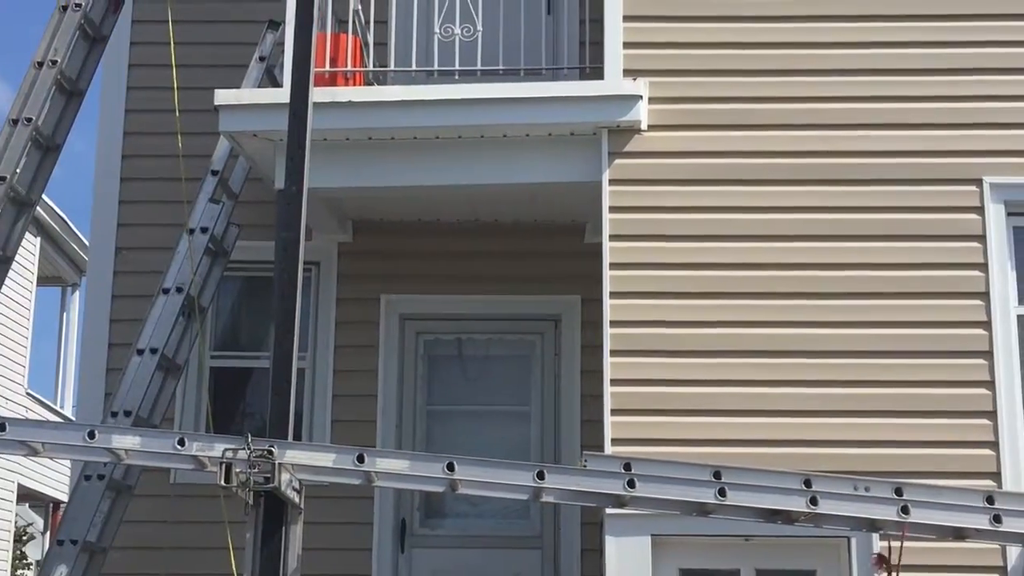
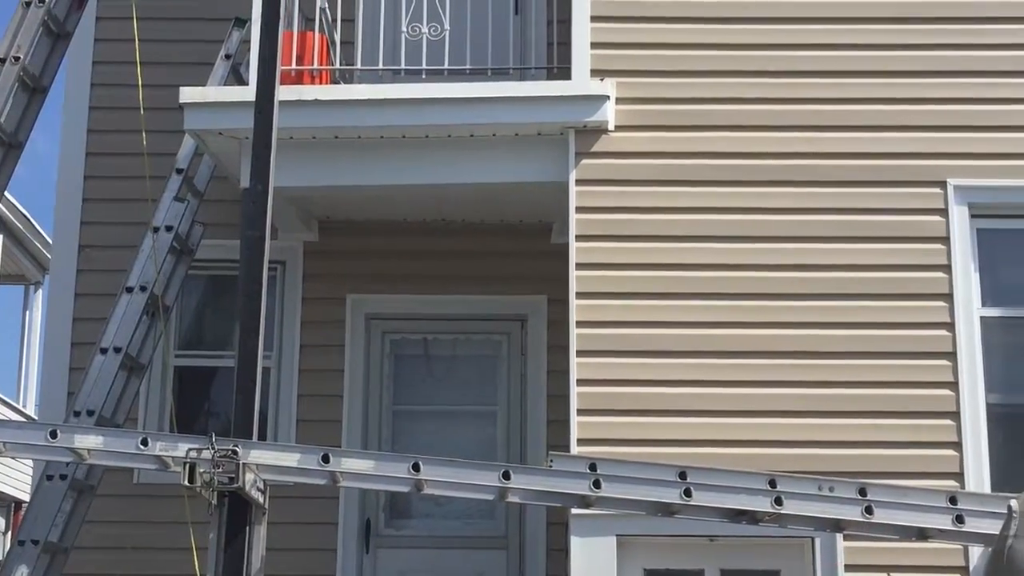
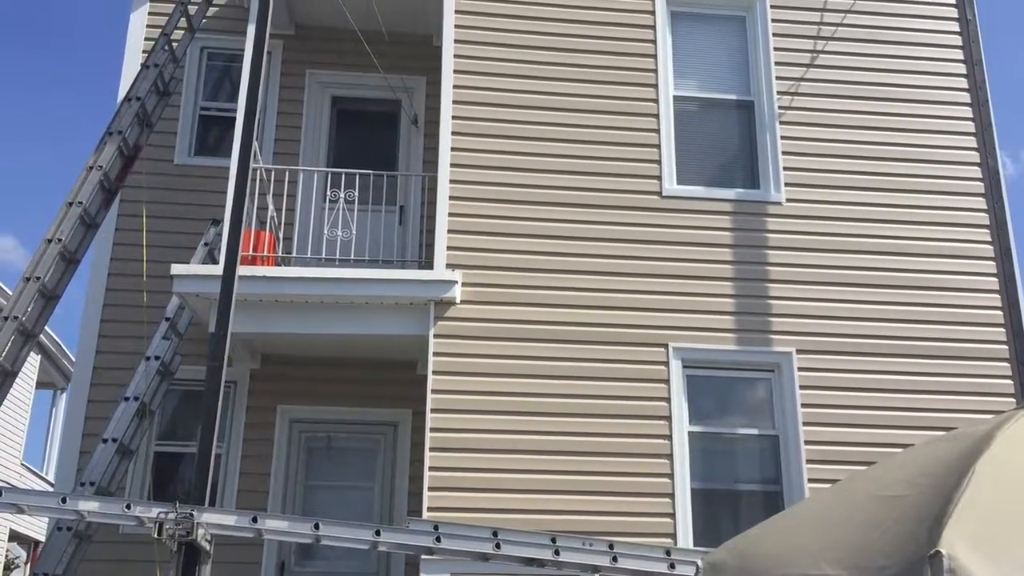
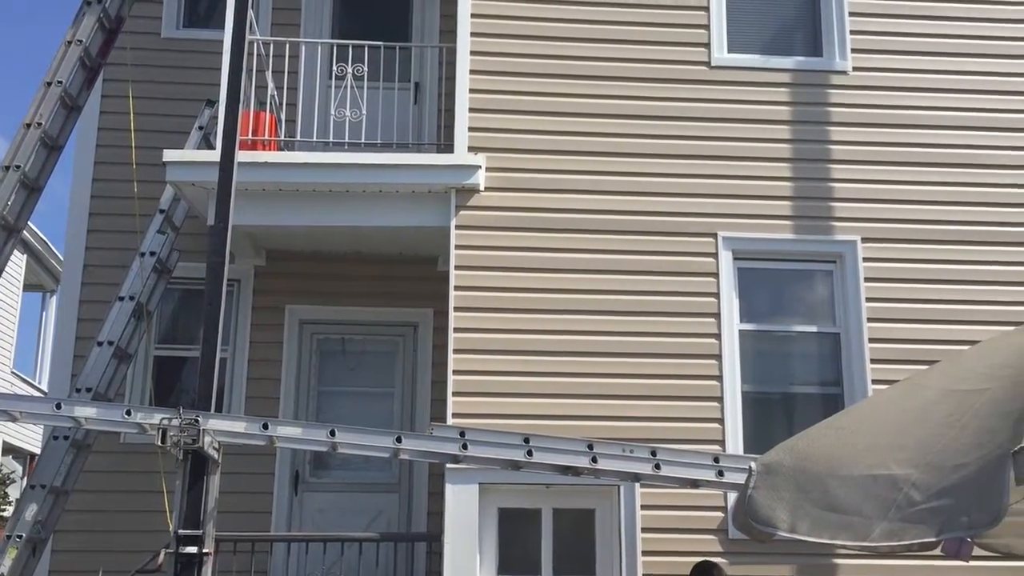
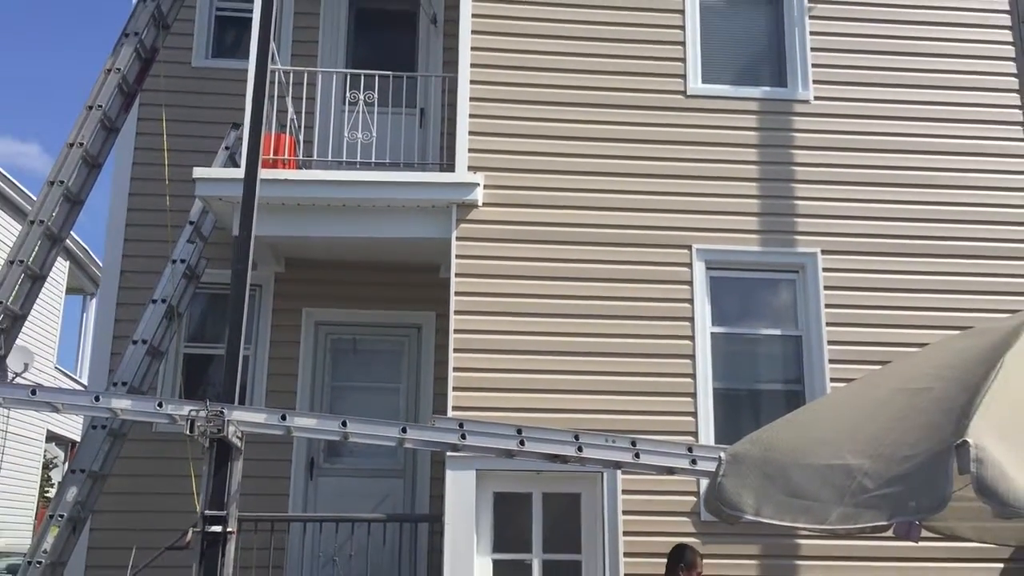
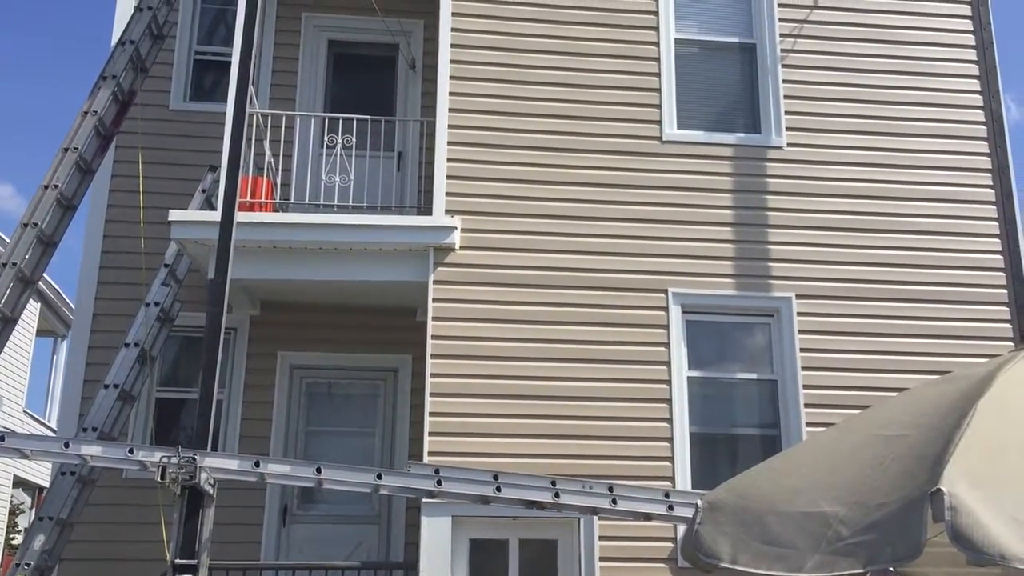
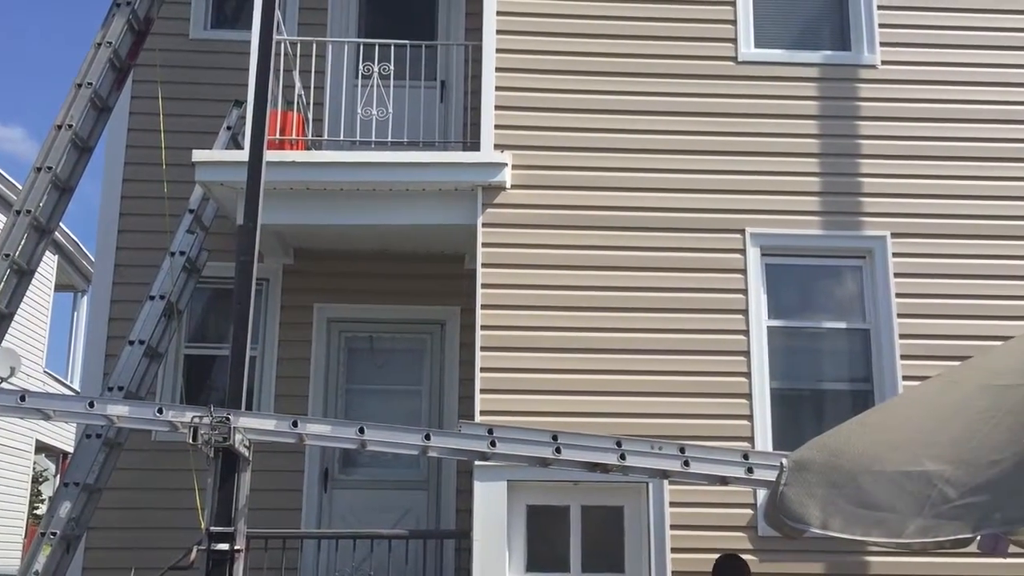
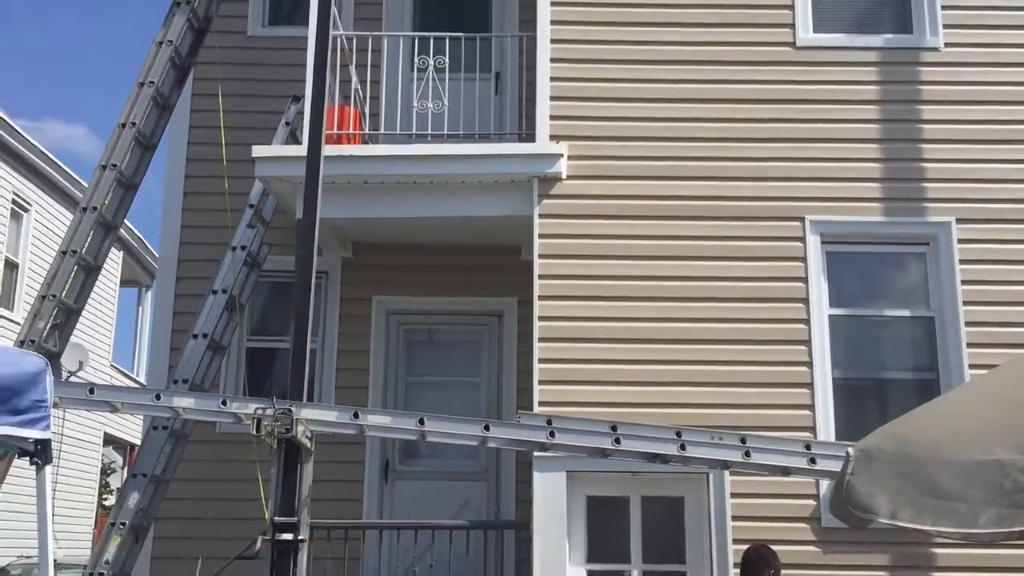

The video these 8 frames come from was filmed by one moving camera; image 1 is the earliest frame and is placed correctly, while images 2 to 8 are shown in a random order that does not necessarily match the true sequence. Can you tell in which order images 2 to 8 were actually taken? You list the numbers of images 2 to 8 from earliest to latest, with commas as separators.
2, 8, 7, 4, 5, 6, 3
